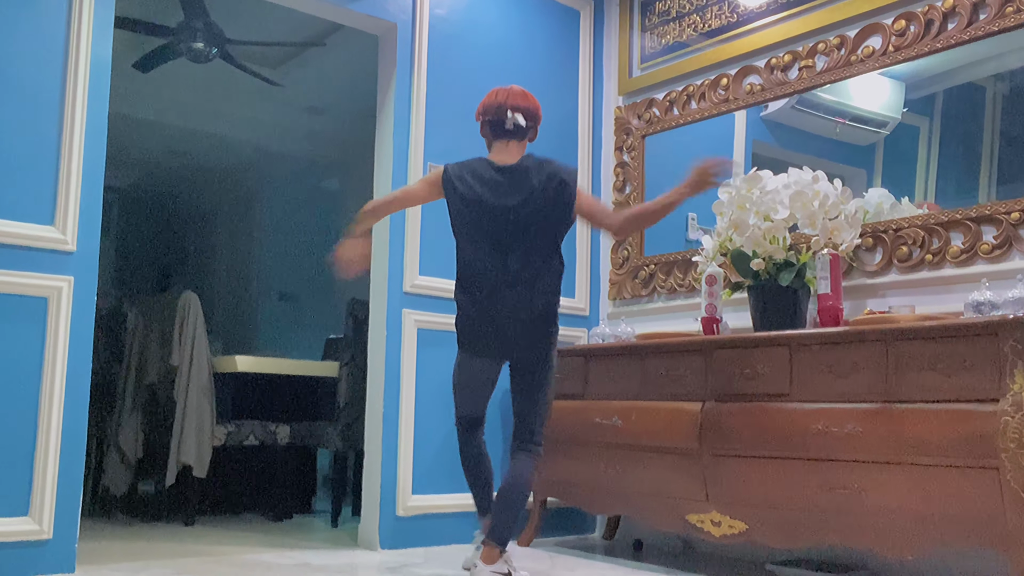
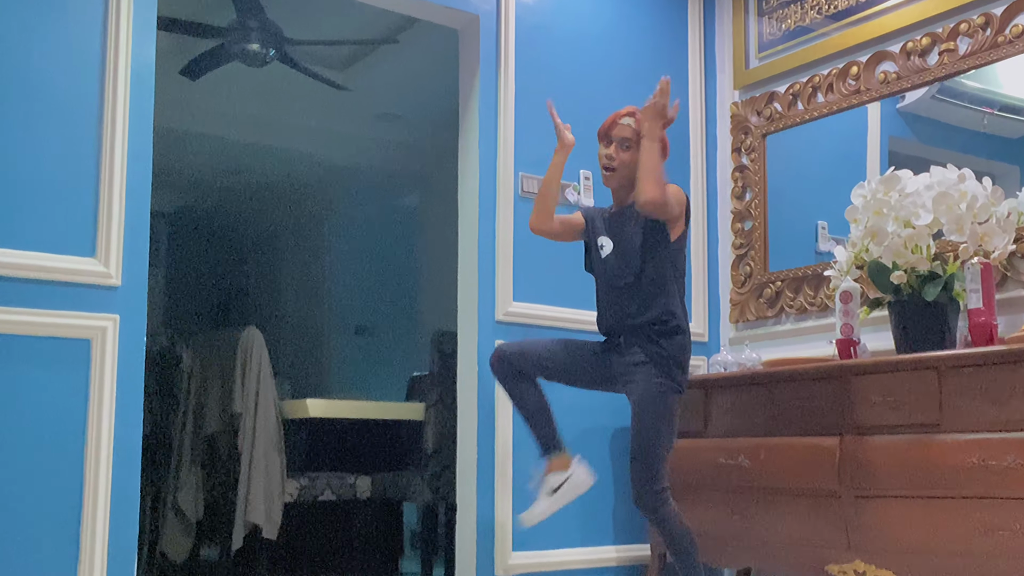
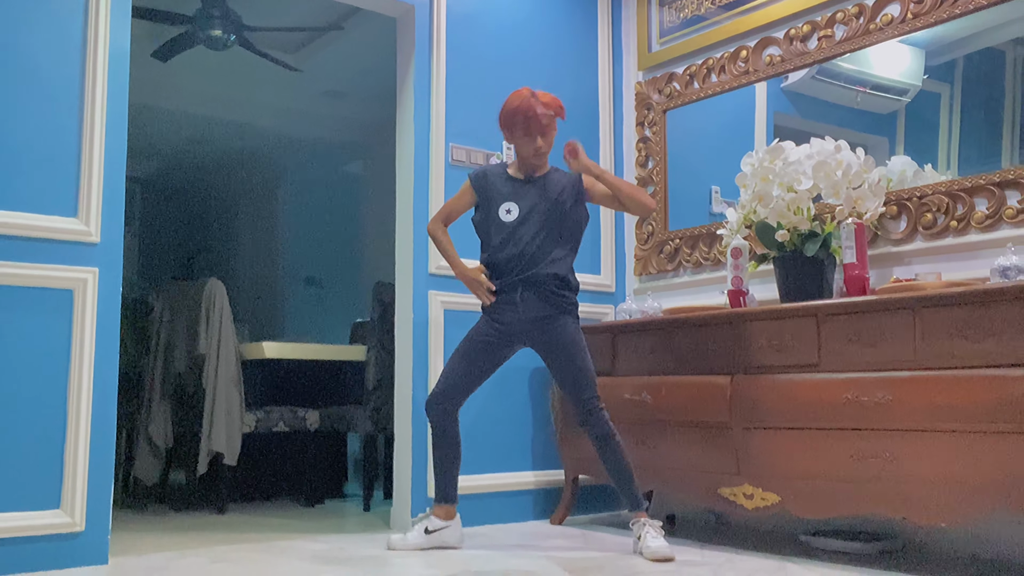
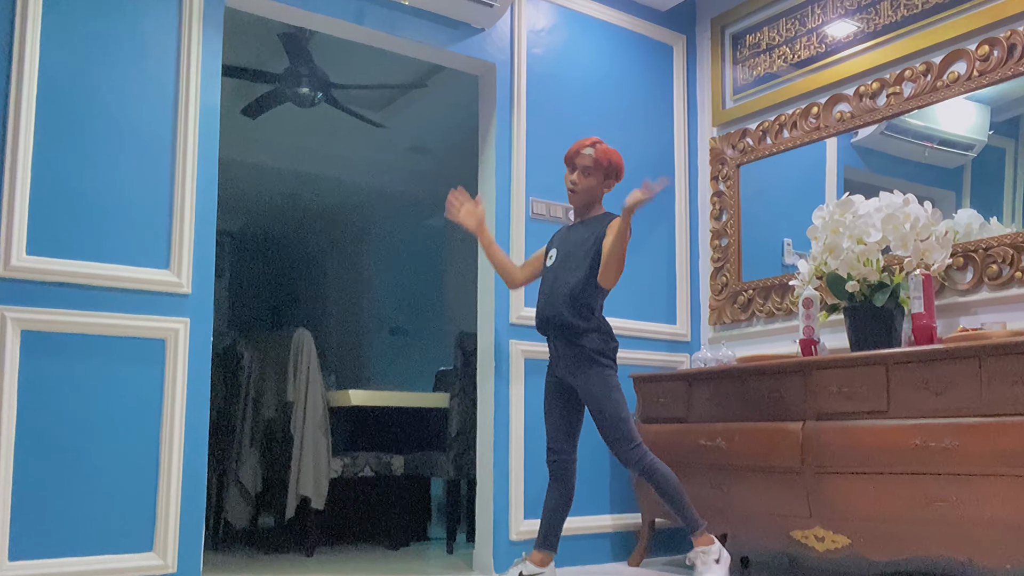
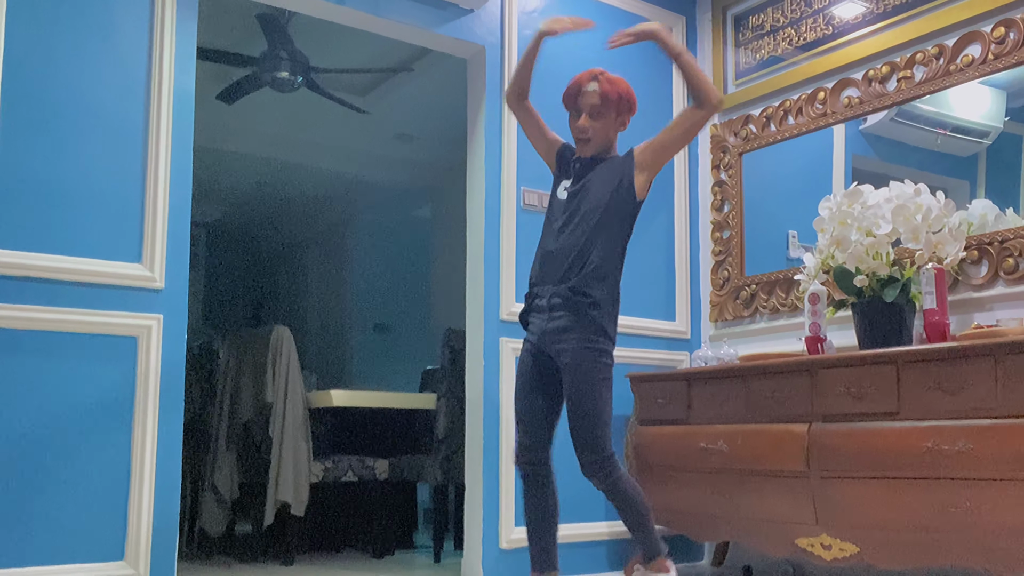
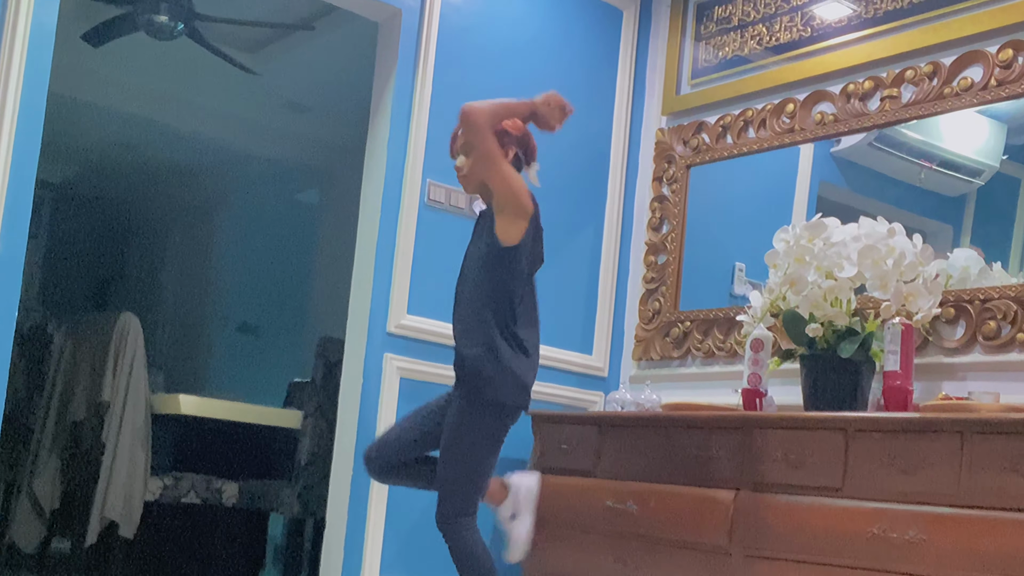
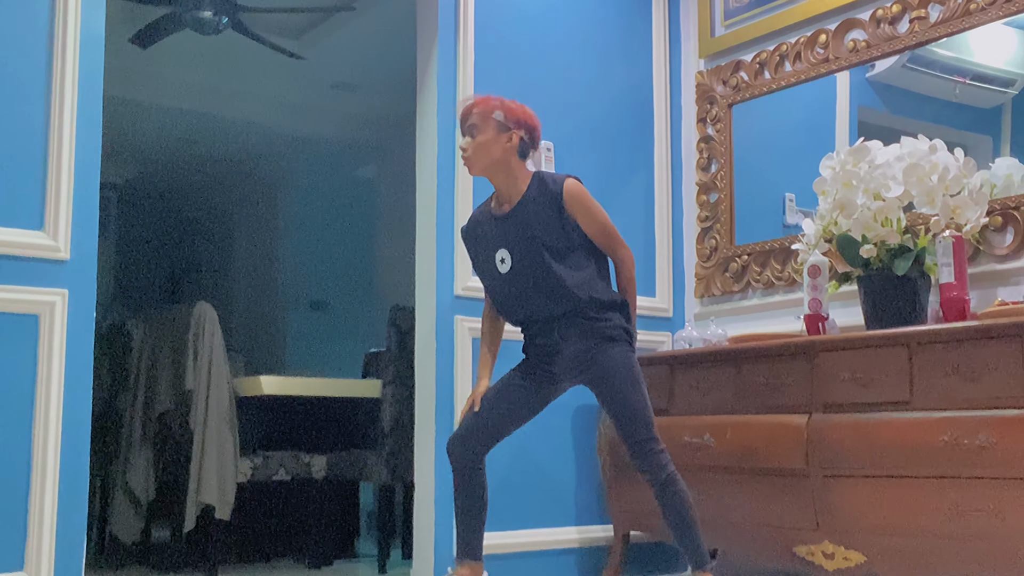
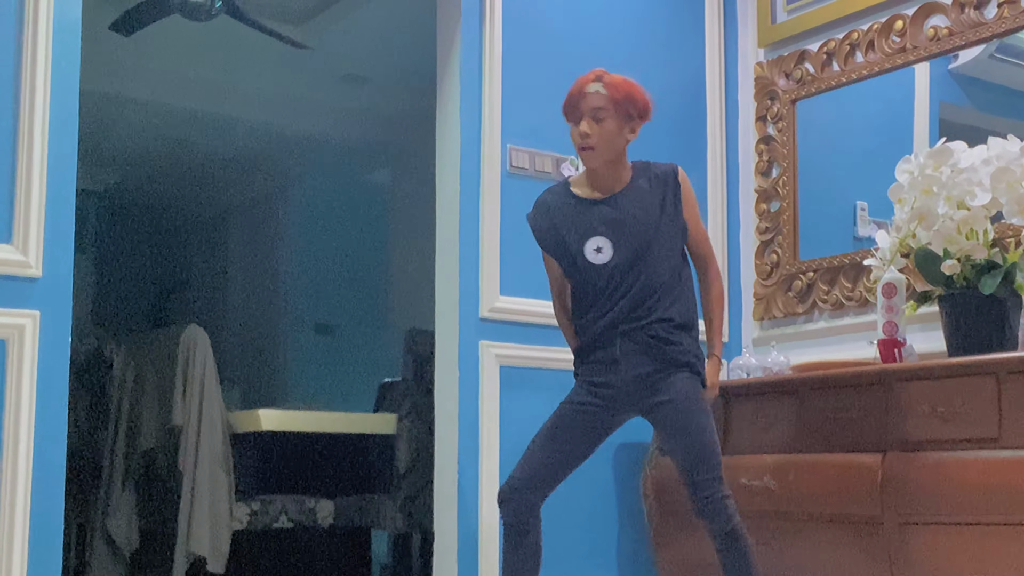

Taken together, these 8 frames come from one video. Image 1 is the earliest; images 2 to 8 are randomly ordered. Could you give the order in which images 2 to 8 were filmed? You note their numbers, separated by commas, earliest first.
6, 3, 7, 8, 4, 2, 5
